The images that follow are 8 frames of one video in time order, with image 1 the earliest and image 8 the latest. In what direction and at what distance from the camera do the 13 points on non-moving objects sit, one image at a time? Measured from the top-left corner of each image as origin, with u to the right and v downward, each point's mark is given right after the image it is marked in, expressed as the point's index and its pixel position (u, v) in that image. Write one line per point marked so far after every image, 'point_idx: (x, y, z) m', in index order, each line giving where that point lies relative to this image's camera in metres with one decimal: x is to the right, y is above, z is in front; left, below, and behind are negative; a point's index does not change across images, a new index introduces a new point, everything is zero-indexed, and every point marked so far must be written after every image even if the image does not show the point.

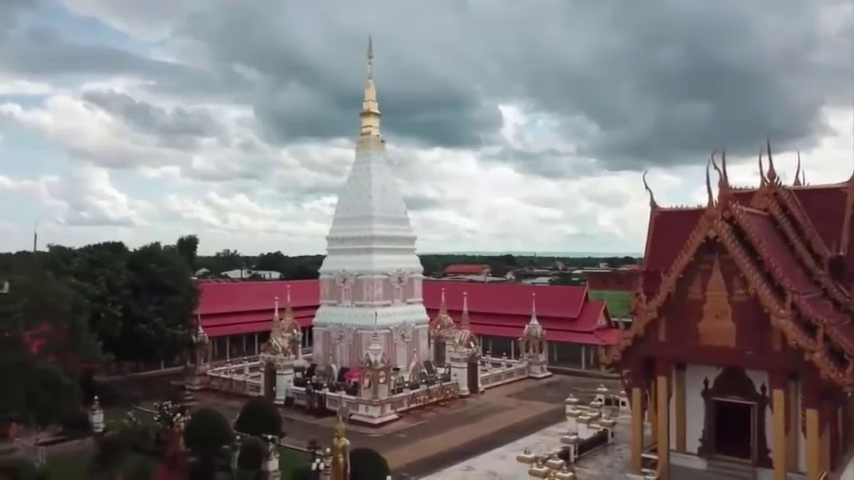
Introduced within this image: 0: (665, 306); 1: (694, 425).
0: (+4.9, -1.4, +13.9) m
1: (+5.7, -4.0, +14.5) m
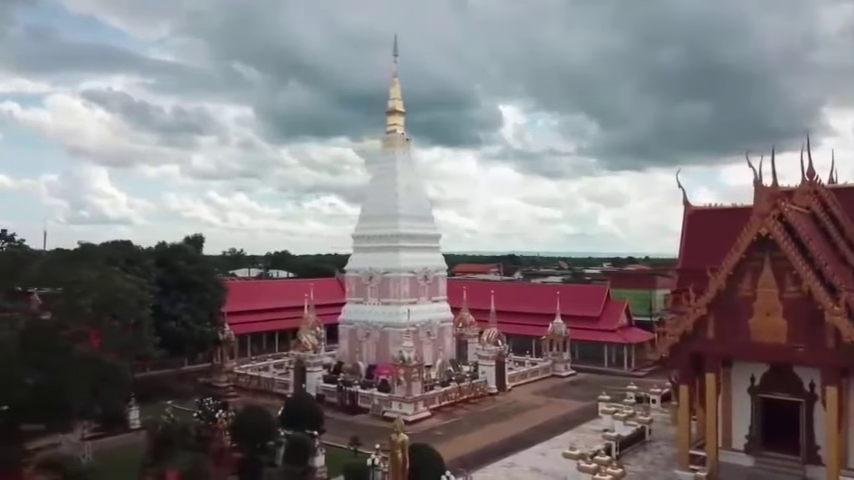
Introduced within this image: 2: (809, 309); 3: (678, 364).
0: (+6.0, -1.3, +13.9) m
1: (+6.7, -3.9, +14.5) m
2: (+7.4, -1.3, +13.0) m
3: (+5.4, -2.6, +14.5) m
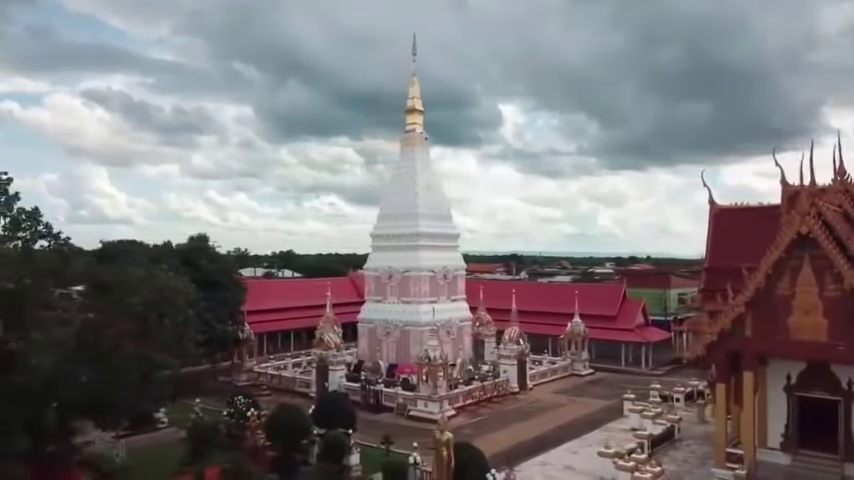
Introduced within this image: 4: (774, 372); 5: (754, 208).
0: (+6.7, -1.3, +13.9) m
1: (+7.5, -3.9, +14.5) m
2: (+8.2, -1.3, +13.0) m
3: (+6.2, -2.6, +14.5) m
4: (+7.5, -2.8, +14.5) m
5: (+9.4, +1.0, +19.4) m
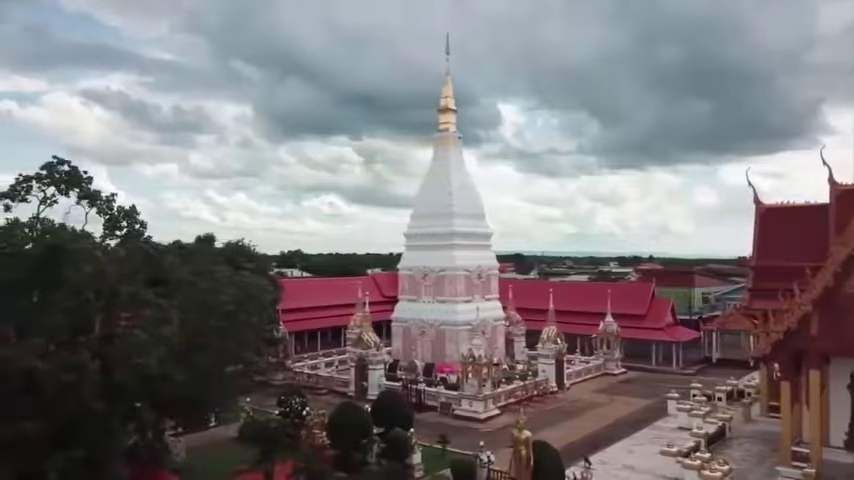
0: (+8.1, -1.2, +13.9) m
1: (+8.9, -3.8, +14.5) m
2: (+9.6, -1.3, +13.0) m
3: (+7.6, -2.6, +14.5) m
4: (+8.8, -2.8, +14.5) m
5: (+10.8, +1.0, +19.4) m
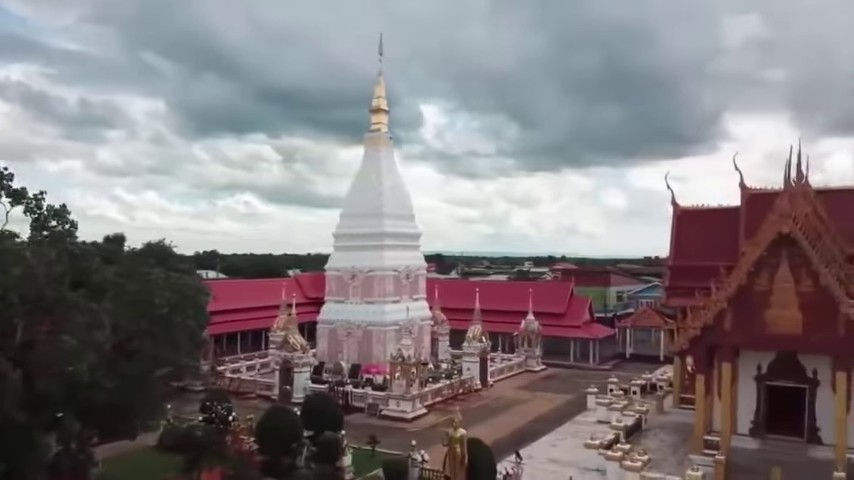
0: (+6.6, -1.3, +14.9) m
1: (+7.3, -3.9, +15.5) m
2: (+8.2, -1.3, +14.1) m
3: (+6.1, -2.6, +15.4) m
4: (+7.3, -2.8, +15.5) m
5: (+8.6, +1.0, +20.6) m
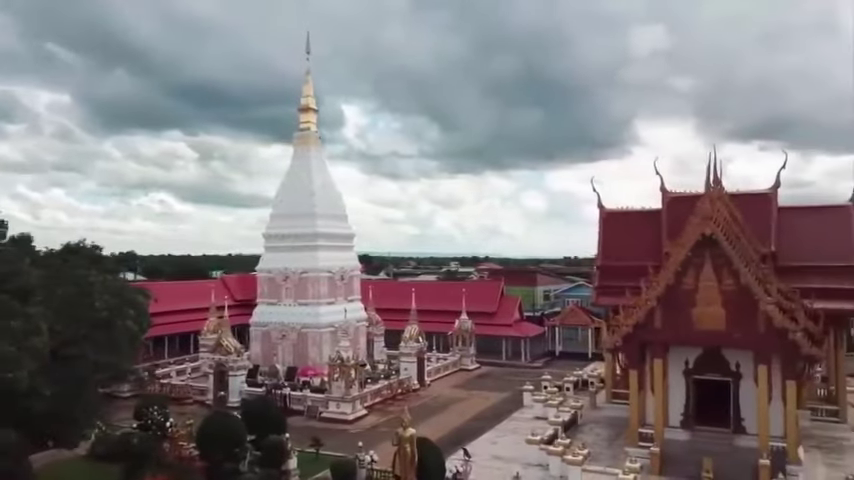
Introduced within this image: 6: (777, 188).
0: (+5.4, -1.3, +15.6) m
1: (+6.0, -3.9, +16.3) m
2: (+7.1, -1.3, +15.0) m
3: (+4.8, -2.6, +16.0) m
4: (+6.0, -2.9, +16.3) m
5: (+6.8, +0.9, +21.5) m
6: (+9.7, +1.4, +18.7) m
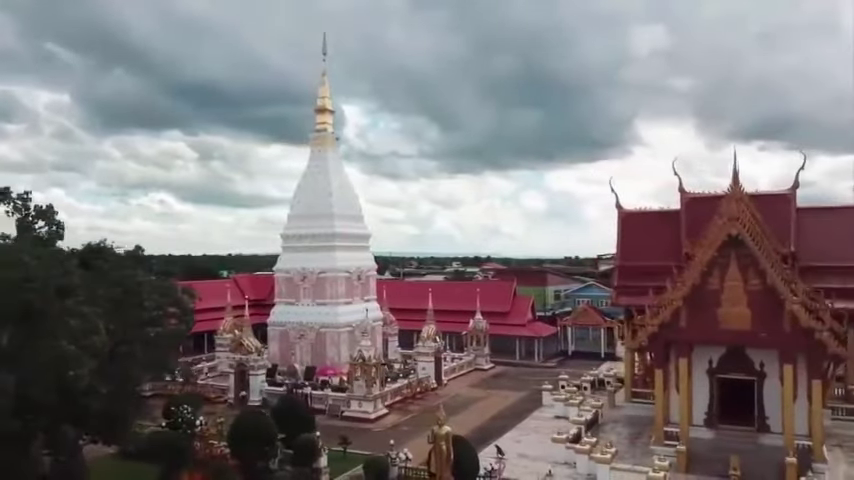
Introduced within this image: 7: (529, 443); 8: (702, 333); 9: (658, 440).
0: (+6.1, -1.3, +15.7) m
1: (+6.7, -3.9, +16.5) m
2: (+7.7, -1.3, +15.2) m
3: (+5.4, -2.6, +16.2) m
4: (+6.6, -2.9, +16.5) m
5: (+7.4, +0.9, +21.7) m
6: (+10.4, +1.4, +18.9) m
7: (+2.6, -5.3, +17.6) m
8: (+6.3, -2.2, +15.6) m
9: (+5.5, -4.8, +16.0) m
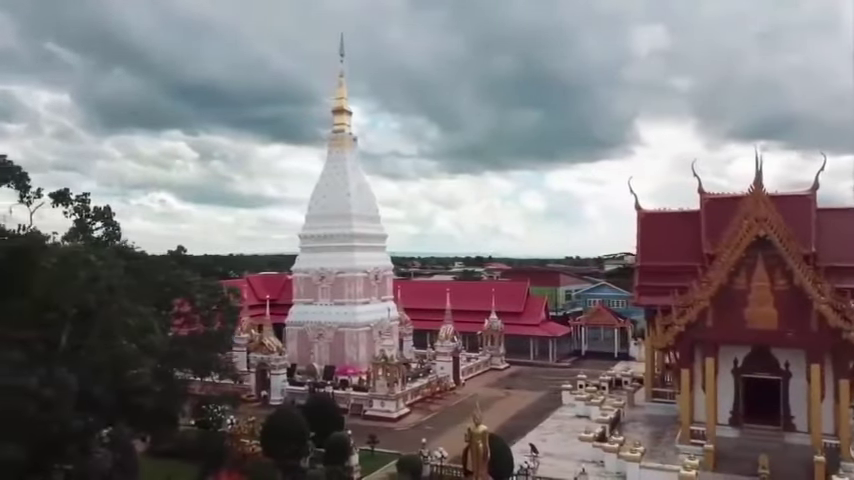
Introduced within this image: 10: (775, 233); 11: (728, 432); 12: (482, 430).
0: (+6.7, -1.3, +15.9) m
1: (+7.4, -3.9, +16.6) m
2: (+8.4, -1.3, +15.3) m
3: (+6.1, -2.6, +16.3) m
4: (+7.3, -2.9, +16.6) m
5: (+8.1, +0.9, +21.8) m
6: (+11.0, +1.4, +19.0) m
7: (+3.3, -5.3, +17.7) m
8: (+7.0, -2.2, +15.7) m
9: (+6.2, -4.8, +16.2) m
10: (+7.8, +0.1, +15.1) m
11: (+7.3, -4.7, +16.5) m
12: (+1.0, -3.4, +12.1) m
